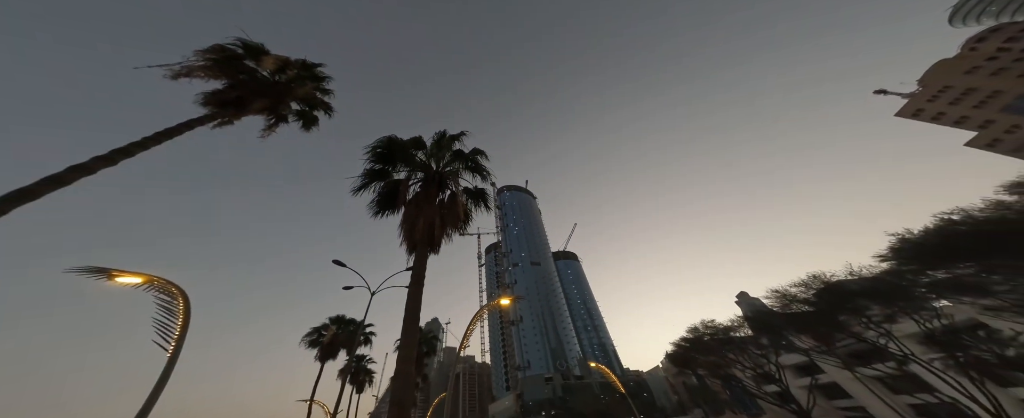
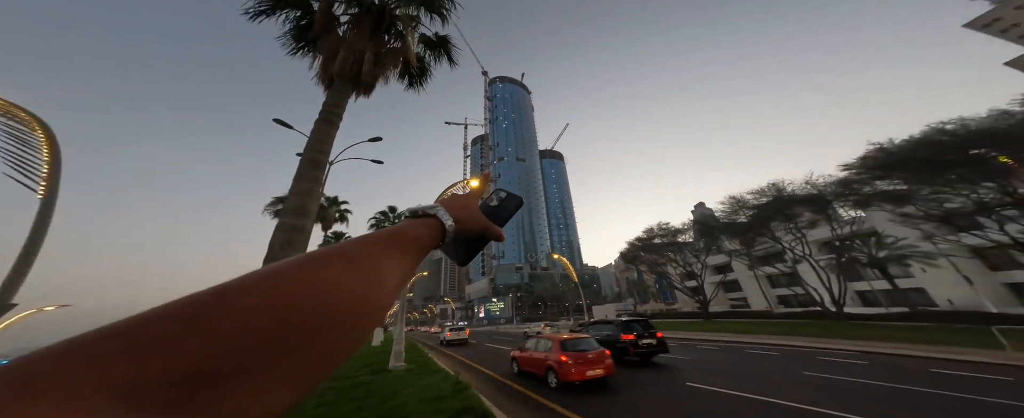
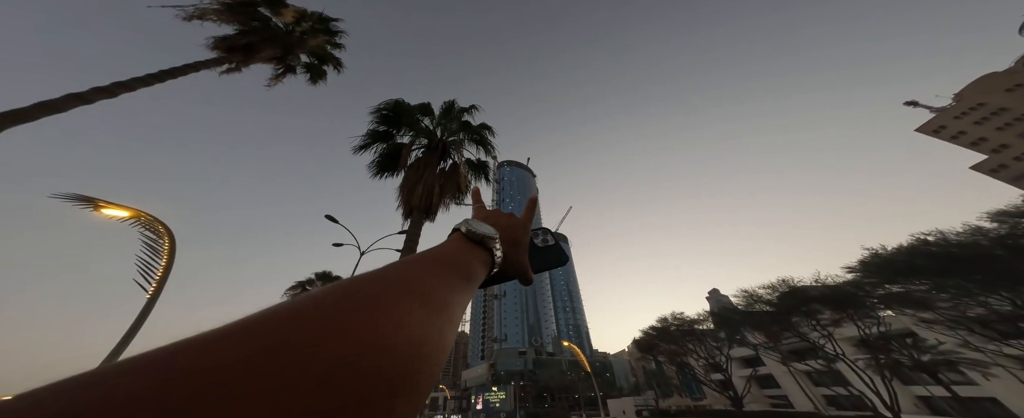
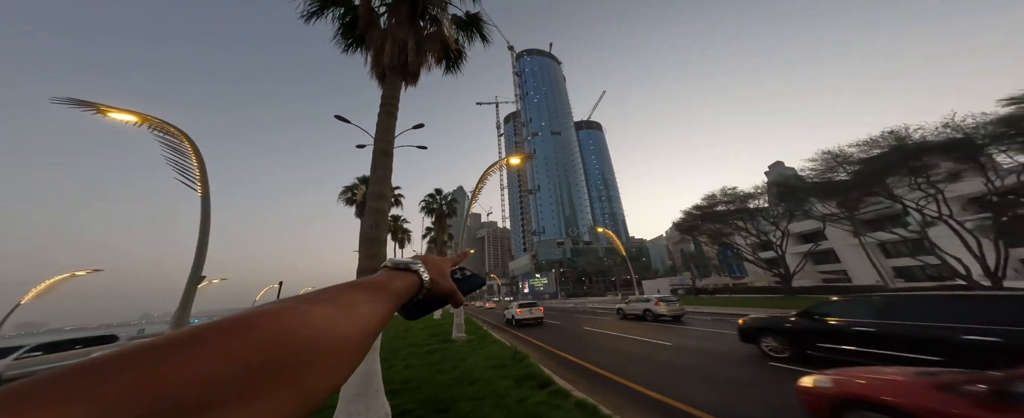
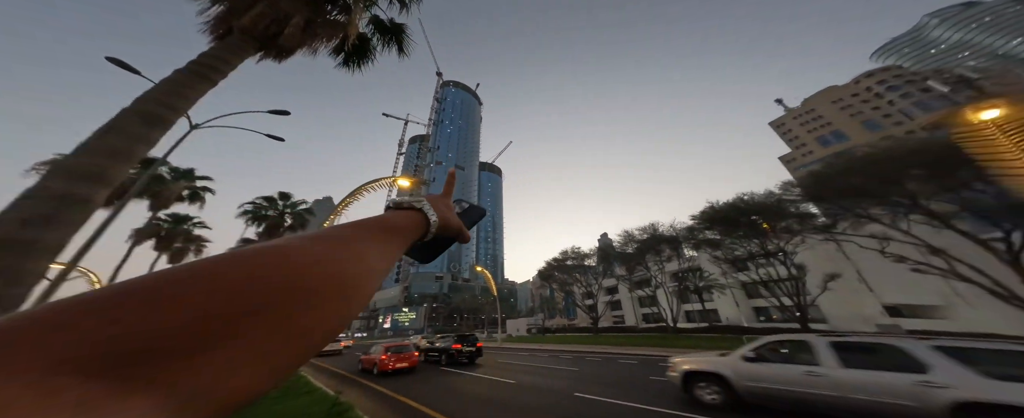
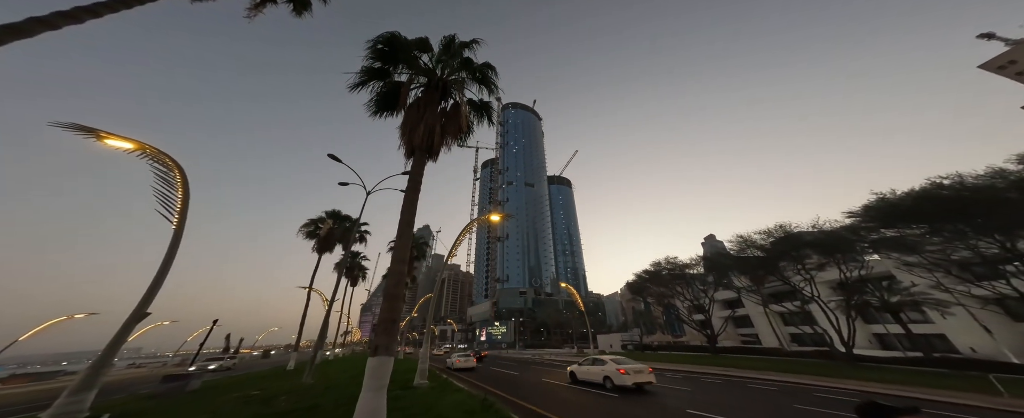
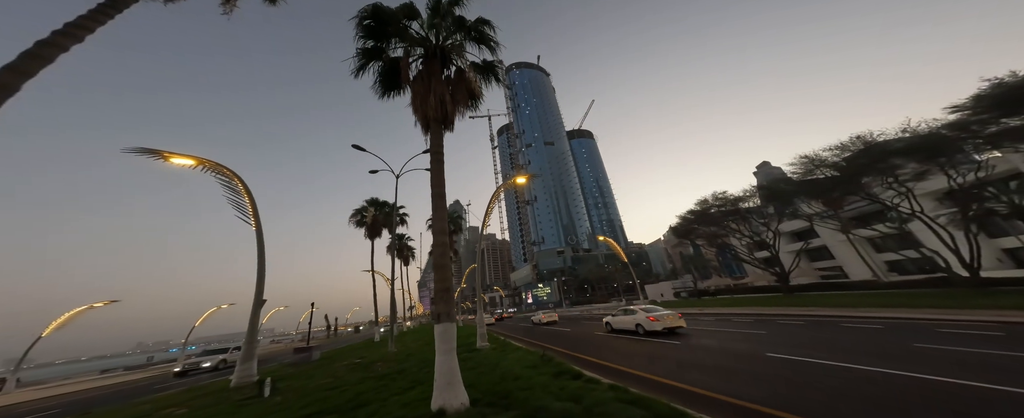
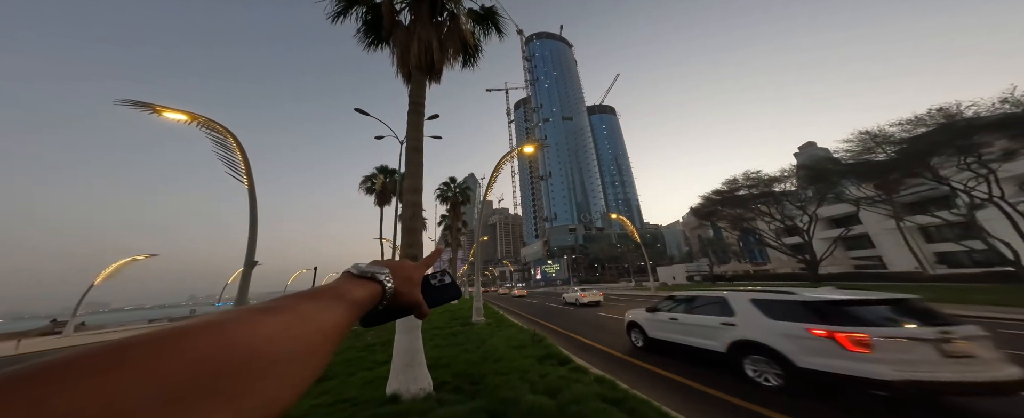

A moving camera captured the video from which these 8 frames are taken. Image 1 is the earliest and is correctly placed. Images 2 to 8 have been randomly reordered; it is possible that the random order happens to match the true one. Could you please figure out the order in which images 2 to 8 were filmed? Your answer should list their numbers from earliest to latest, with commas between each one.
3, 6, 7, 8, 4, 2, 5
